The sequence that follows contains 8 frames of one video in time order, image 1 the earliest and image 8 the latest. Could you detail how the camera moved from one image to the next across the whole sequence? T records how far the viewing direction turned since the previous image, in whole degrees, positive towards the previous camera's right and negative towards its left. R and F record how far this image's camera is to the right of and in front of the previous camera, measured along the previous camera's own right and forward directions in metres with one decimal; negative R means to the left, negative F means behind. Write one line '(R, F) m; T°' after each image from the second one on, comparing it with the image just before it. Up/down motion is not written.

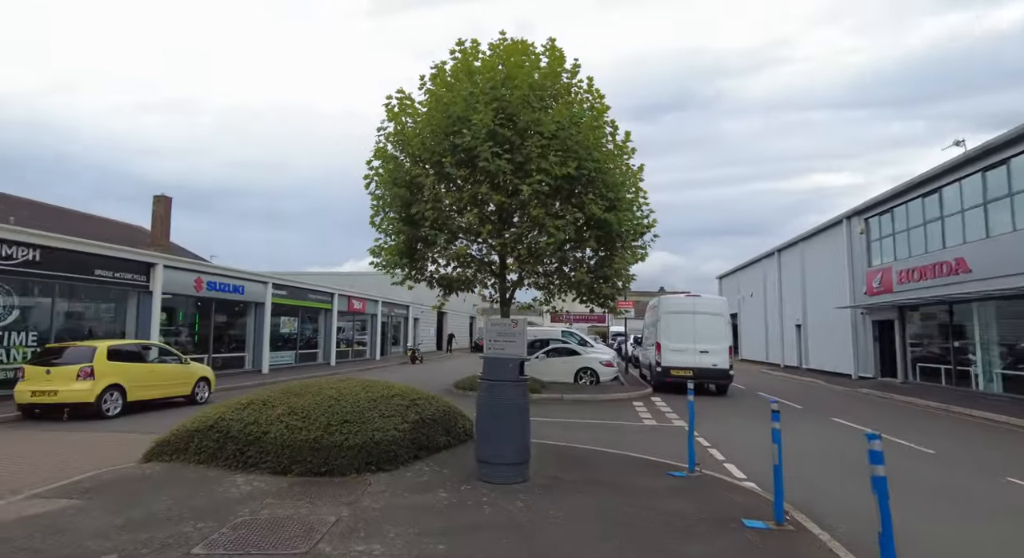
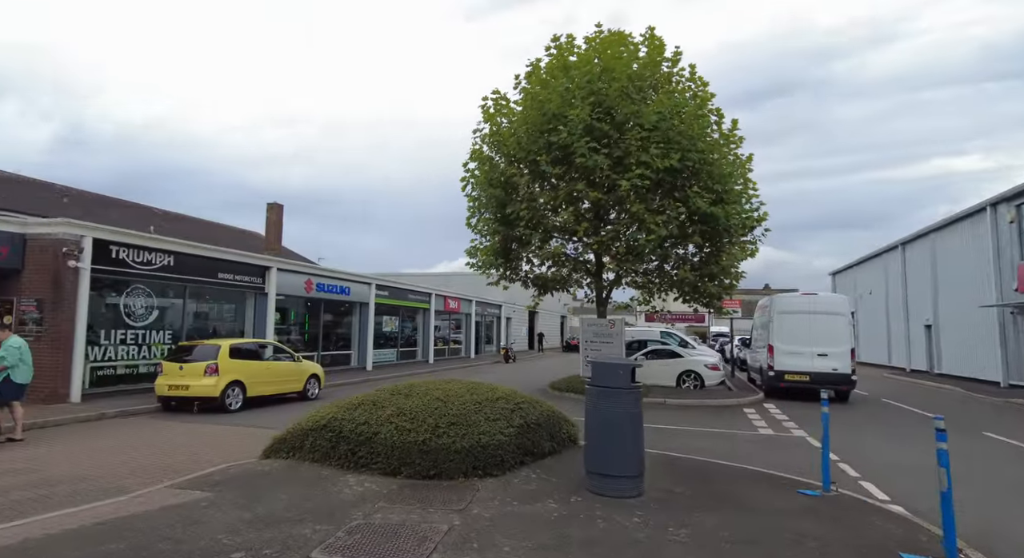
(-0.4, +0.4) m; -9°
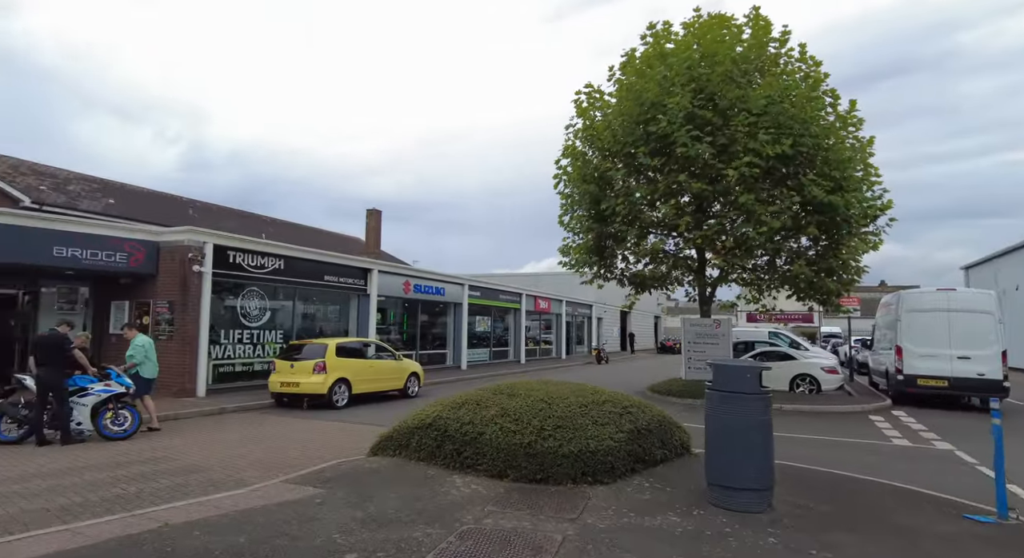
(-0.3, +0.4) m; -9°
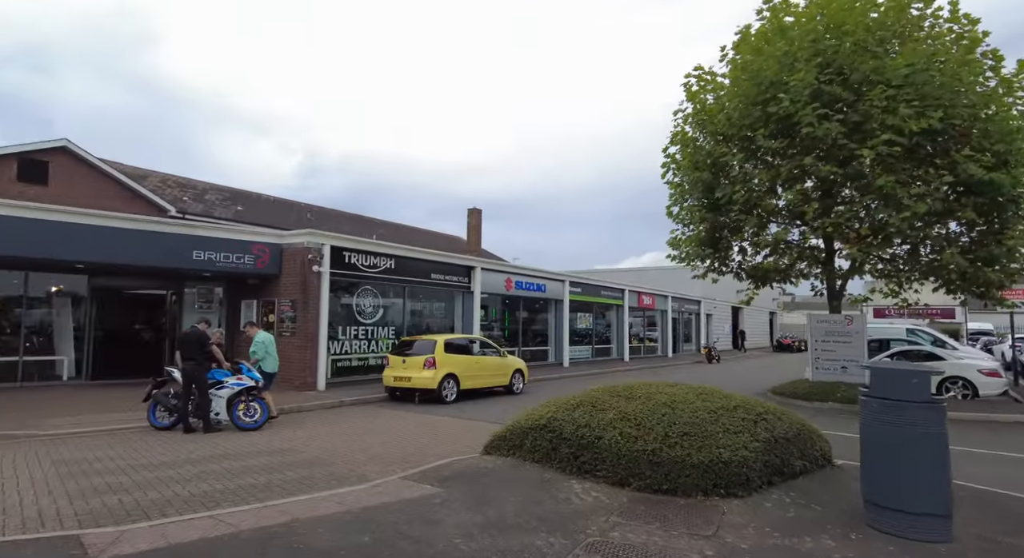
(-0.3, +0.4) m; -10°
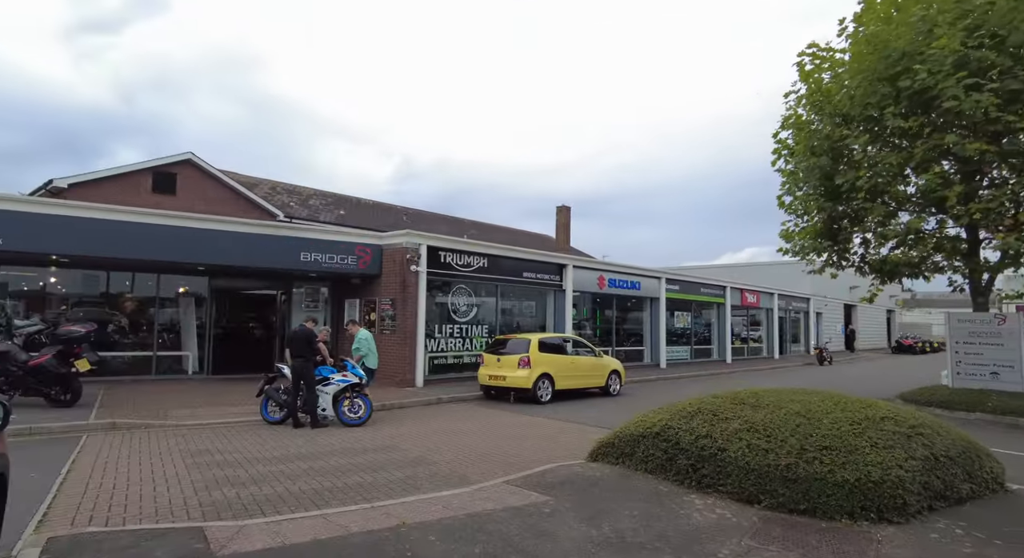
(-0.2, +0.4) m; -9°
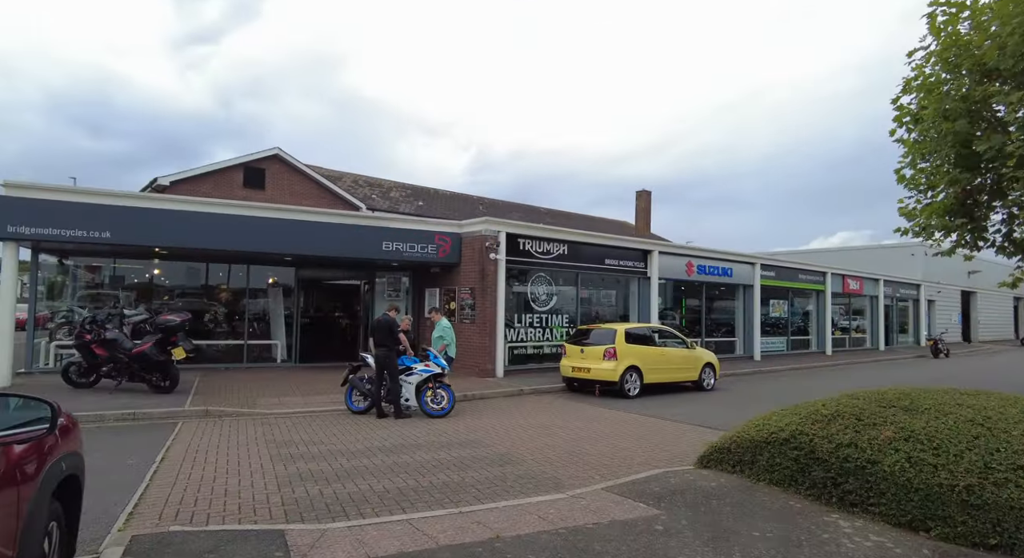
(-0.3, +0.6) m; -8°
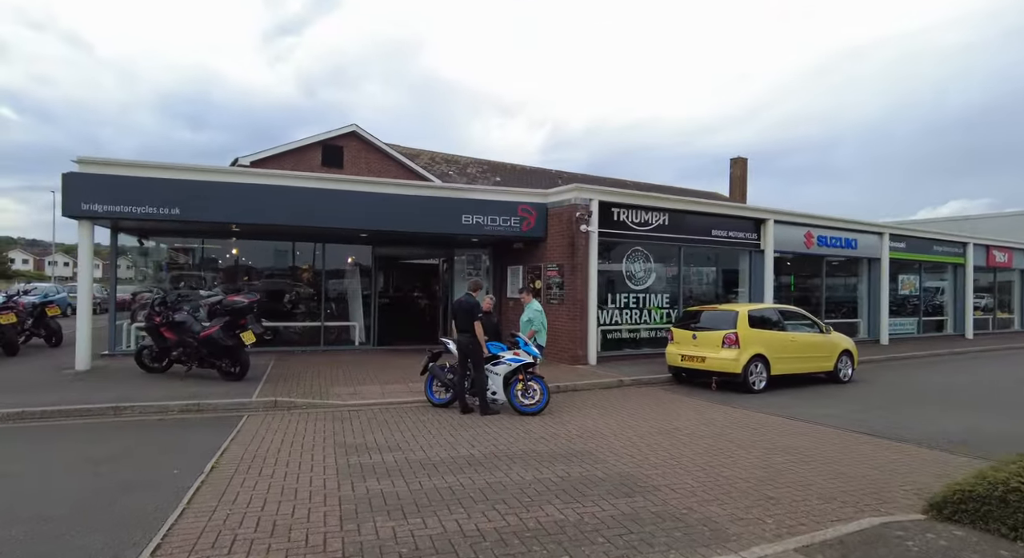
(-0.5, +1.5) m; -8°
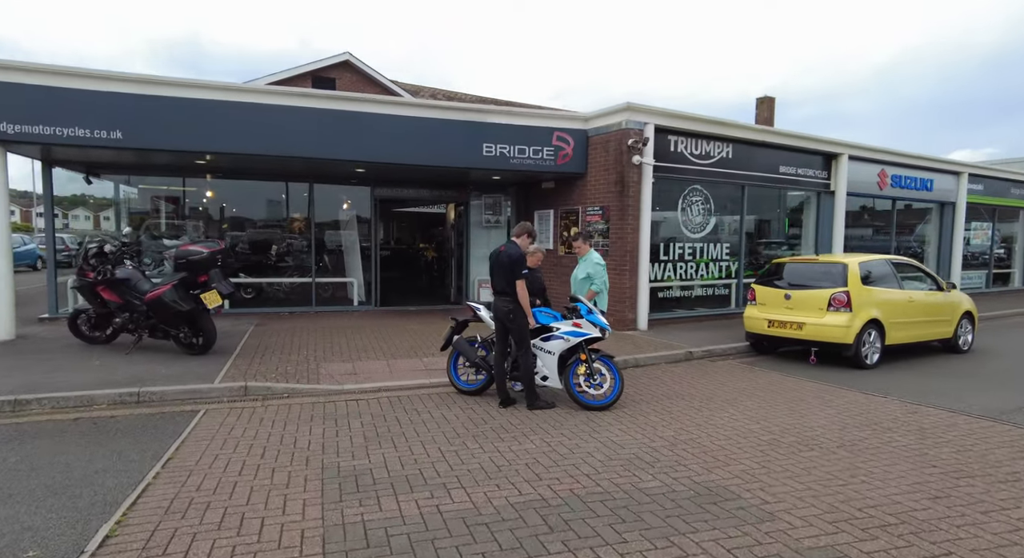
(-0.6, +2.3) m; 0°
